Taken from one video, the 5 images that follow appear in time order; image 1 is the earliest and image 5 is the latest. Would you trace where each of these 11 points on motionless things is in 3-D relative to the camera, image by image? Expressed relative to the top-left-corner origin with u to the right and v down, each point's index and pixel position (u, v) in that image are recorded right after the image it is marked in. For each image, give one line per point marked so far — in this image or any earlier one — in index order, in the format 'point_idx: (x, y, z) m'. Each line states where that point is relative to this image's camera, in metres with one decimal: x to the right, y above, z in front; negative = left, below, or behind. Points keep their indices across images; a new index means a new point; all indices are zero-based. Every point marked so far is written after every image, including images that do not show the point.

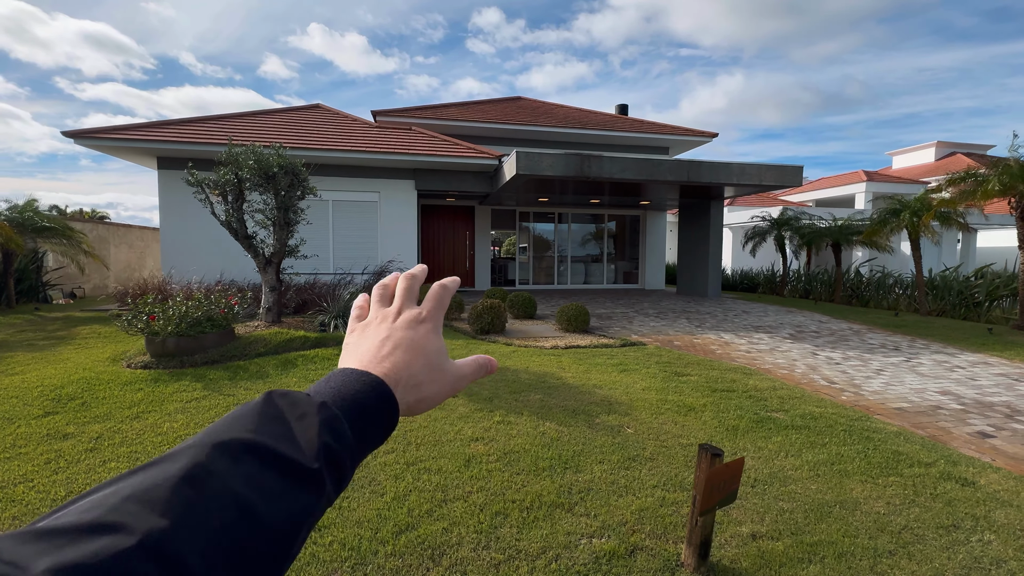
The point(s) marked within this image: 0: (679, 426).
0: (+1.5, -1.2, +4.0) m
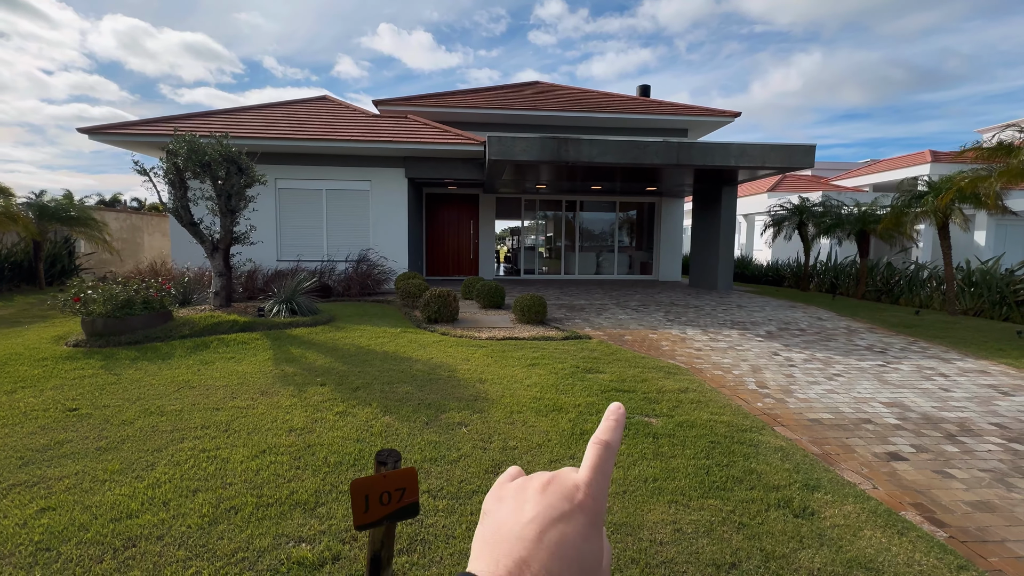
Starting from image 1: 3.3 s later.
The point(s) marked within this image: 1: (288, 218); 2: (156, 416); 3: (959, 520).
0: (+0.1, -1.1, +3.7) m
1: (-6.2, +2.0, +12.5) m
2: (-3.0, -1.1, +3.8) m
3: (+2.7, -1.4, +2.7) m
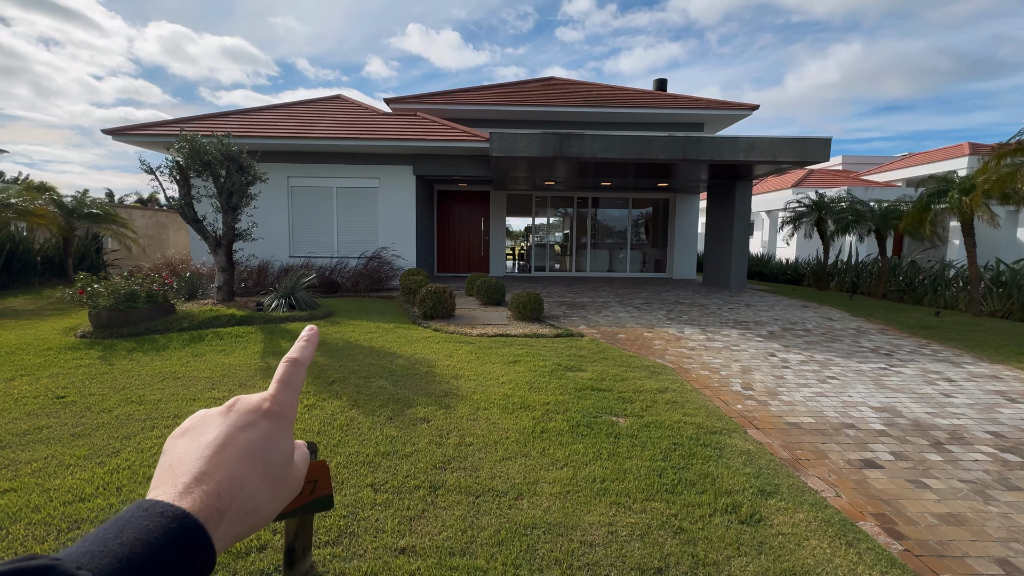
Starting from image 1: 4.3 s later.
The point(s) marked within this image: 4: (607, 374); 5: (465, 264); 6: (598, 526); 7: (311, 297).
0: (-0.2, -1.1, +3.7) m
1: (-6.0, +2.1, +12.8) m
2: (-3.3, -1.0, +3.9) m
3: (+2.3, -1.4, +2.6) m
4: (+1.1, -1.0, +5.1) m
5: (-1.8, +0.9, +16.7) m
6: (+0.5, -1.3, +2.5) m
7: (-3.6, -0.2, +8.1) m
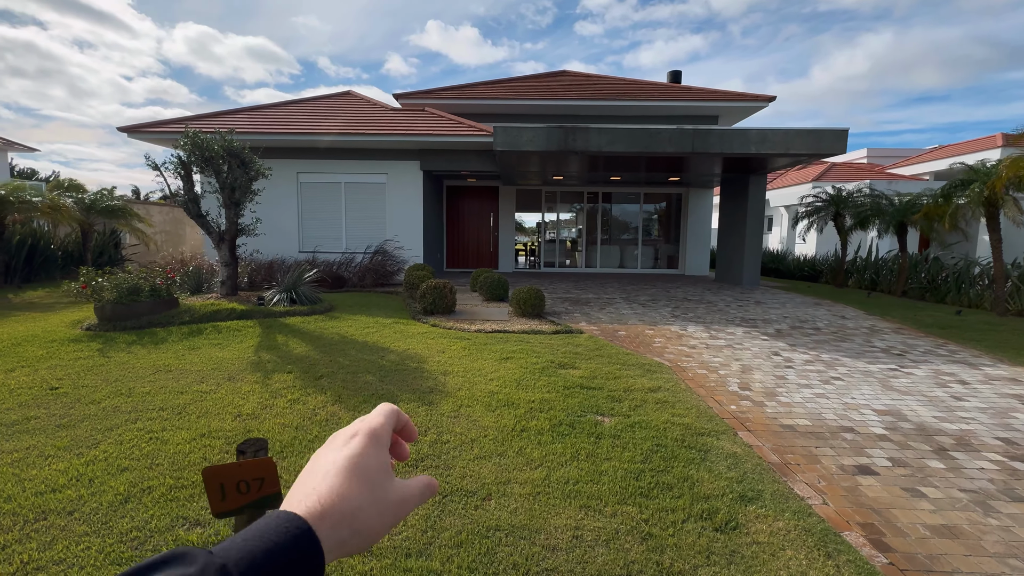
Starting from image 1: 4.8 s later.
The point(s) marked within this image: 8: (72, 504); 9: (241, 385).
0: (-0.4, -1.1, +3.6) m
1: (-5.8, +2.2, +12.9) m
2: (-3.4, -1.0, +4.0) m
3: (+2.1, -1.4, +2.4) m
4: (+1.0, -0.9, +4.9) m
5: (-1.4, +1.1, +16.7) m
6: (+0.3, -1.3, +2.4) m
7: (-3.6, -0.1, +8.1) m
8: (-2.5, -1.2, +2.6) m
9: (-2.6, -0.9, +4.3) m
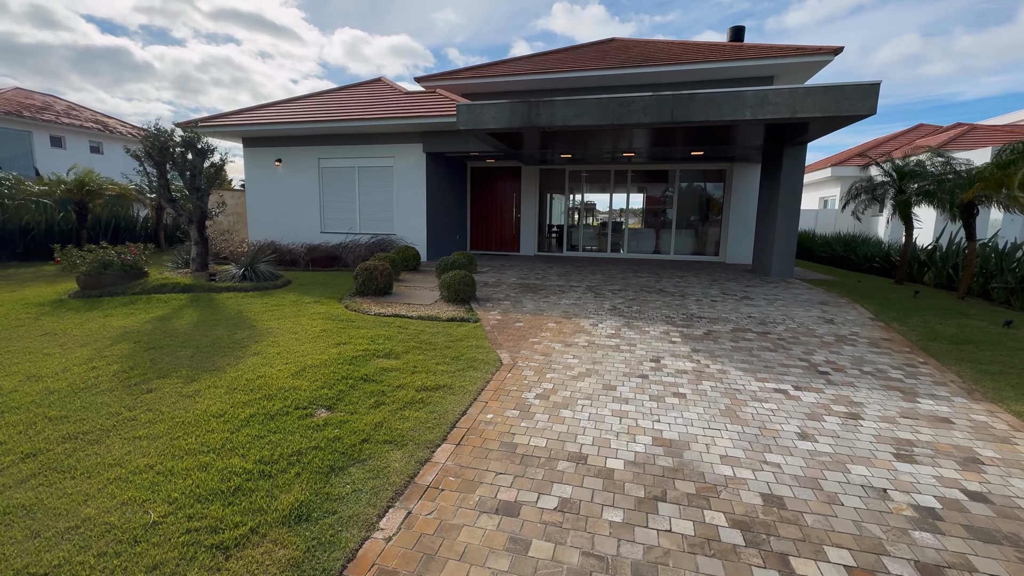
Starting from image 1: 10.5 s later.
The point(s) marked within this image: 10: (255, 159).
0: (-2.6, -0.9, +3.7) m
1: (-5.7, +2.9, +13.9) m
2: (-5.5, -0.7, +4.7) m
3: (-0.5, -1.4, +1.9) m
4: (-1.0, -0.8, +4.6) m
5: (-0.5, +1.7, +16.5) m
6: (-2.3, -1.2, +2.4) m
7: (-4.7, +0.4, +8.8) m
8: (-5.0, -1.0, +3.2) m
9: (-4.6, -0.7, +4.8) m
10: (-8.1, +4.1, +14.2) m
